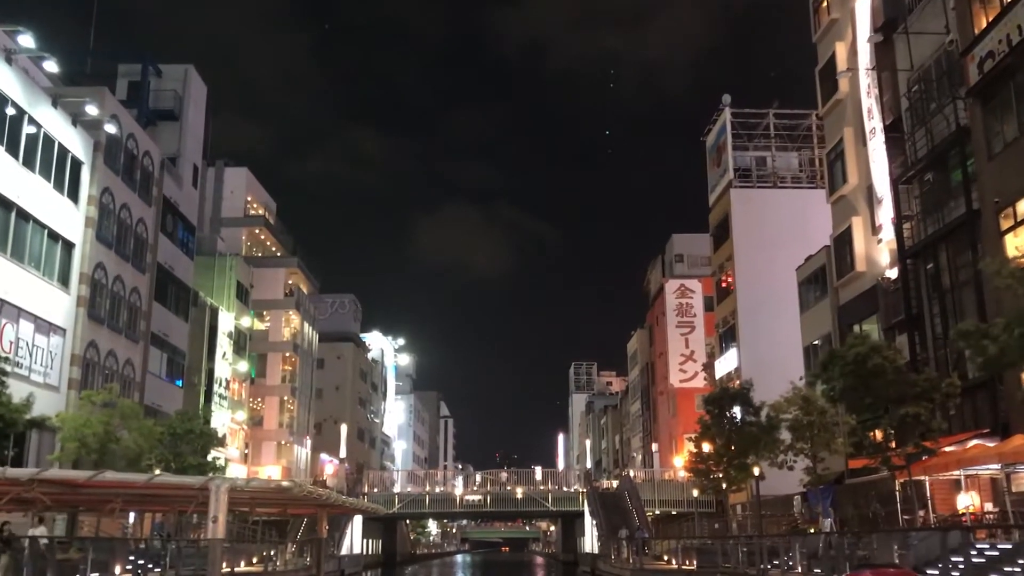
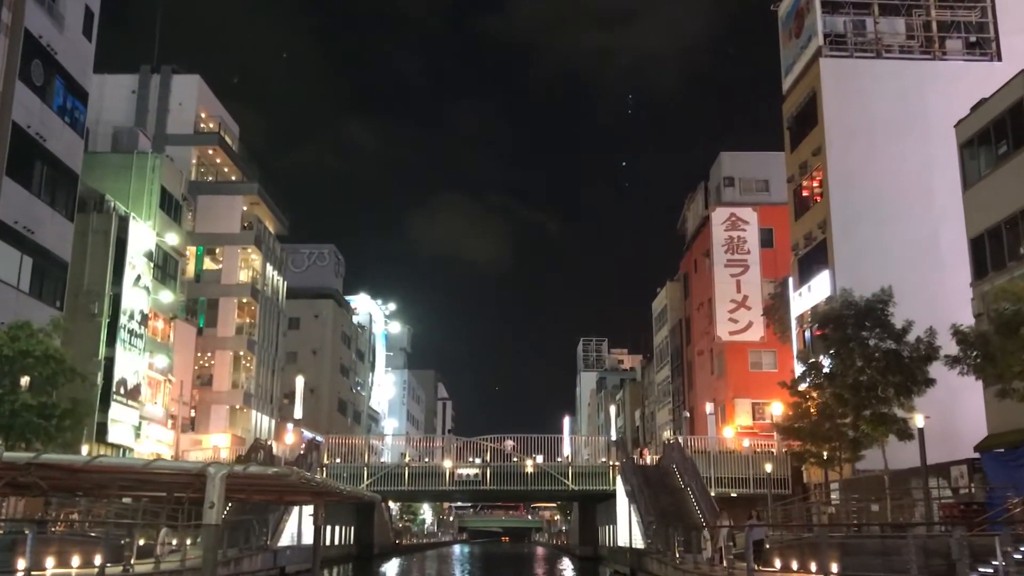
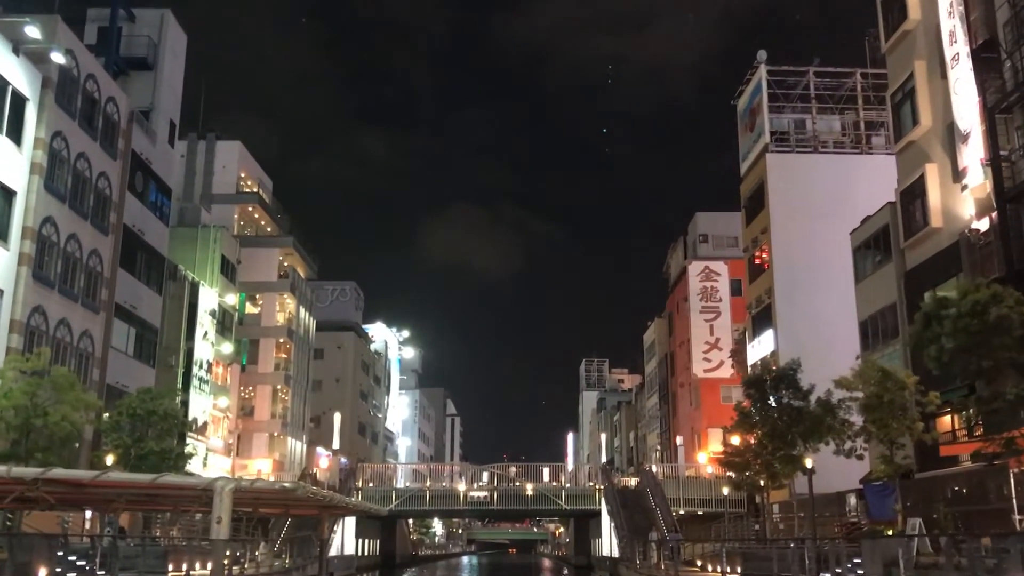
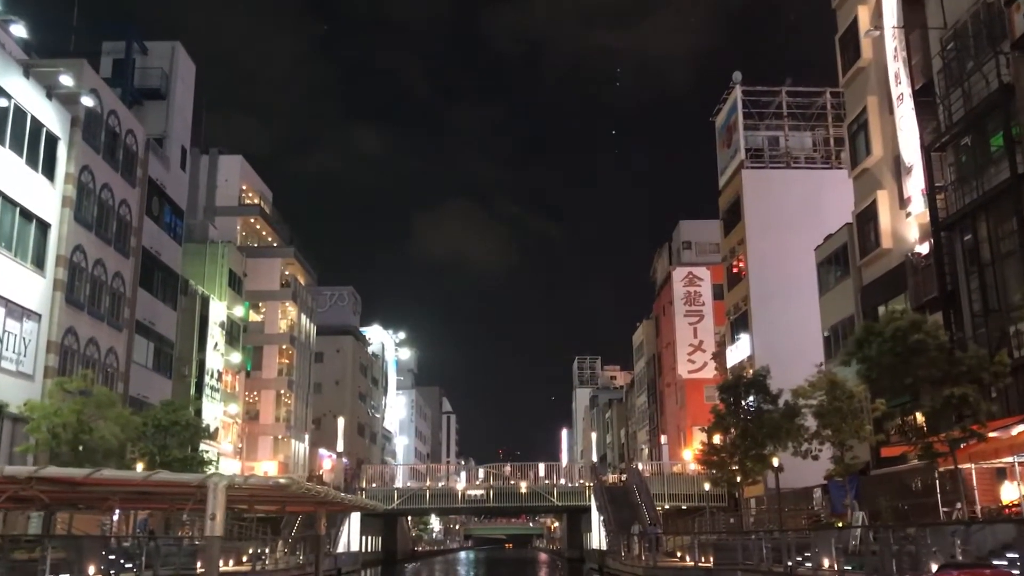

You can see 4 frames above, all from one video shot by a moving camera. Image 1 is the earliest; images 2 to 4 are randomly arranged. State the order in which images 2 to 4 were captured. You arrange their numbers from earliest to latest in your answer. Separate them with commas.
4, 3, 2
